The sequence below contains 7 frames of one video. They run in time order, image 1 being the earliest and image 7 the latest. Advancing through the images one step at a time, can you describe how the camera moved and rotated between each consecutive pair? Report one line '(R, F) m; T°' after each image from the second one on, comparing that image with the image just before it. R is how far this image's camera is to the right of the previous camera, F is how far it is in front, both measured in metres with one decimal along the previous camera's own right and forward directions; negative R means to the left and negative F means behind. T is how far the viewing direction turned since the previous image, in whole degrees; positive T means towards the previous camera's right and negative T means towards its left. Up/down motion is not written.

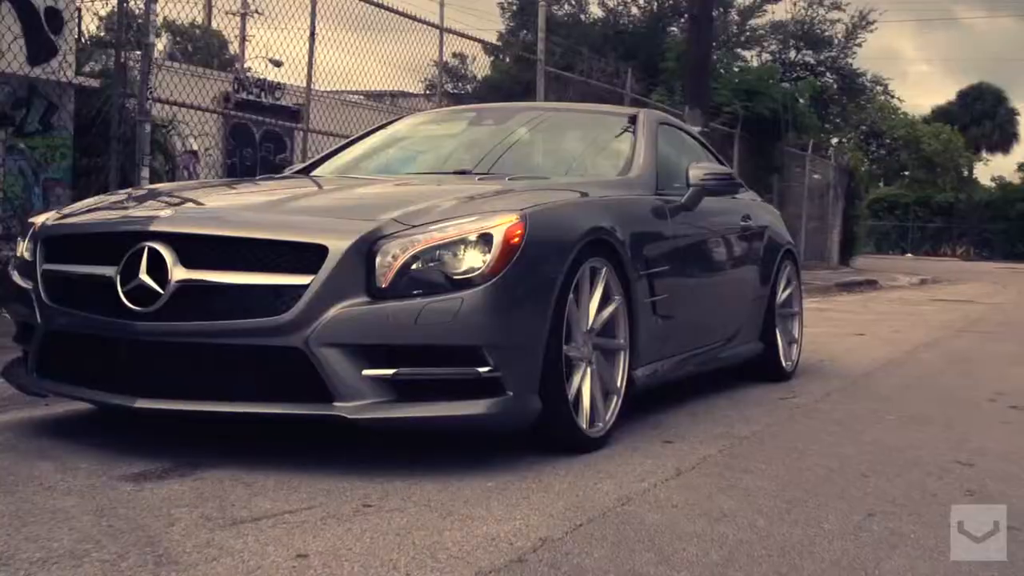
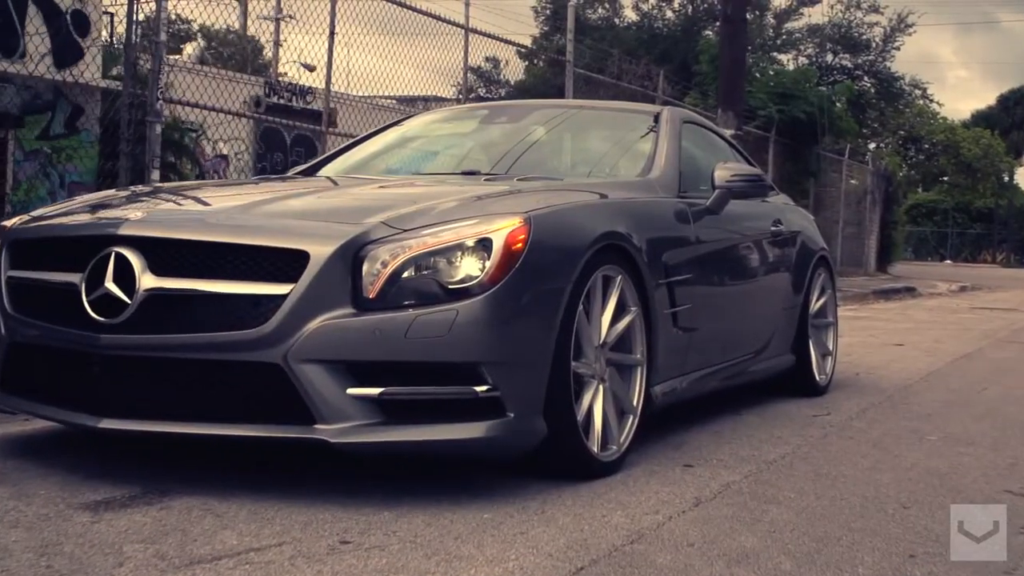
(+0.1, +0.4) m; -2°
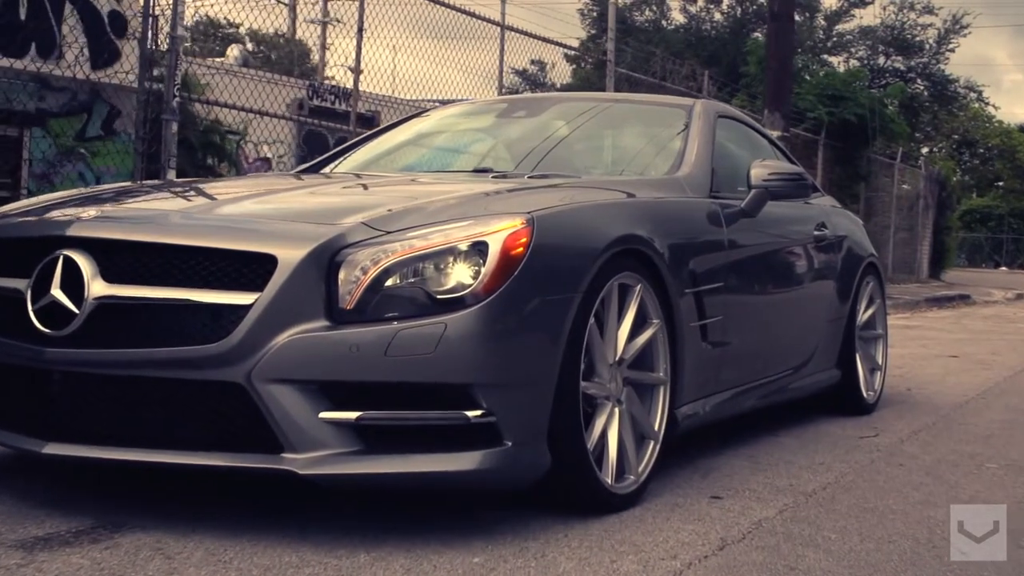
(+0.1, +0.5) m; -2°
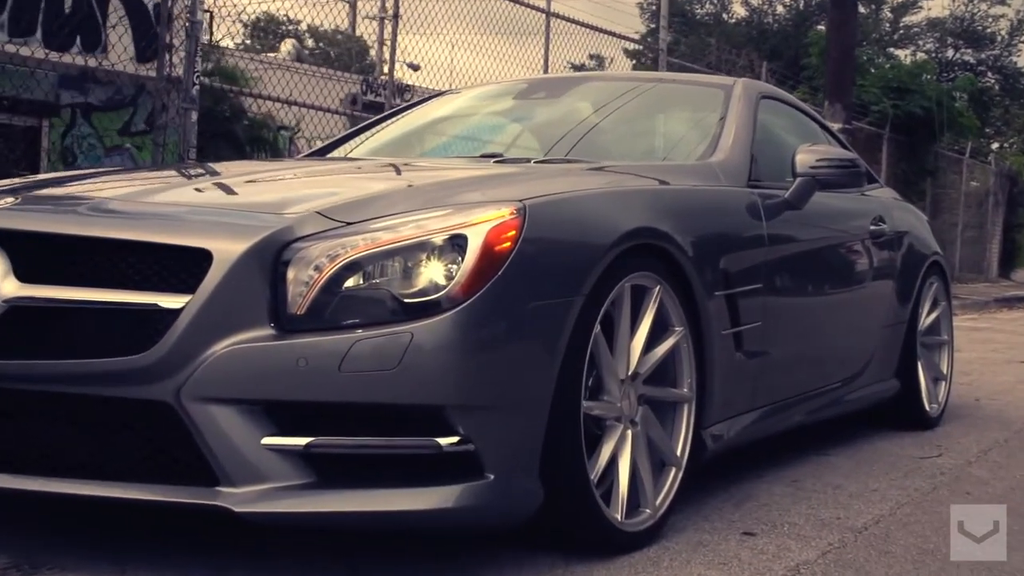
(+0.2, +0.5) m; -3°
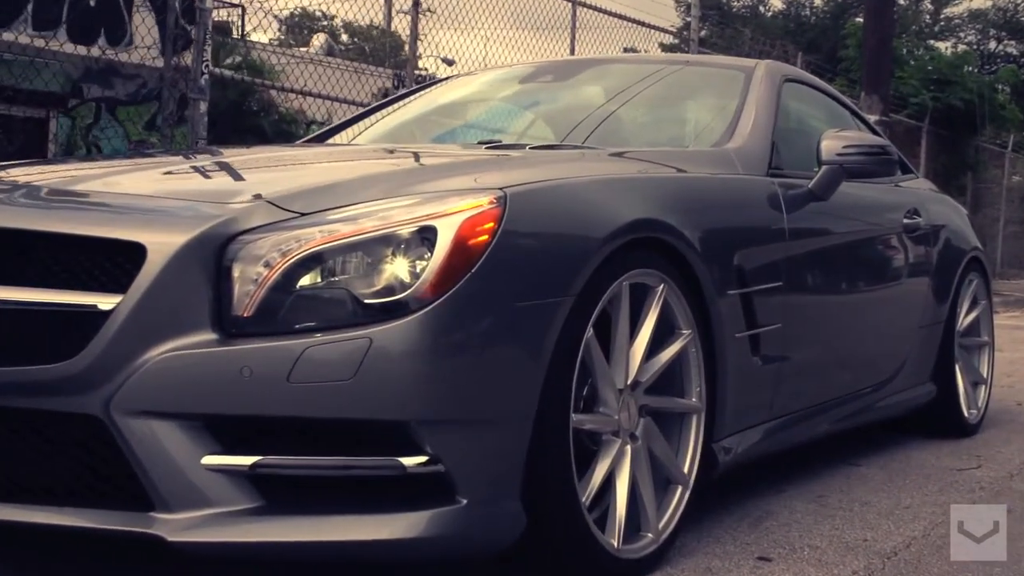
(+0.1, +0.3) m; -2°
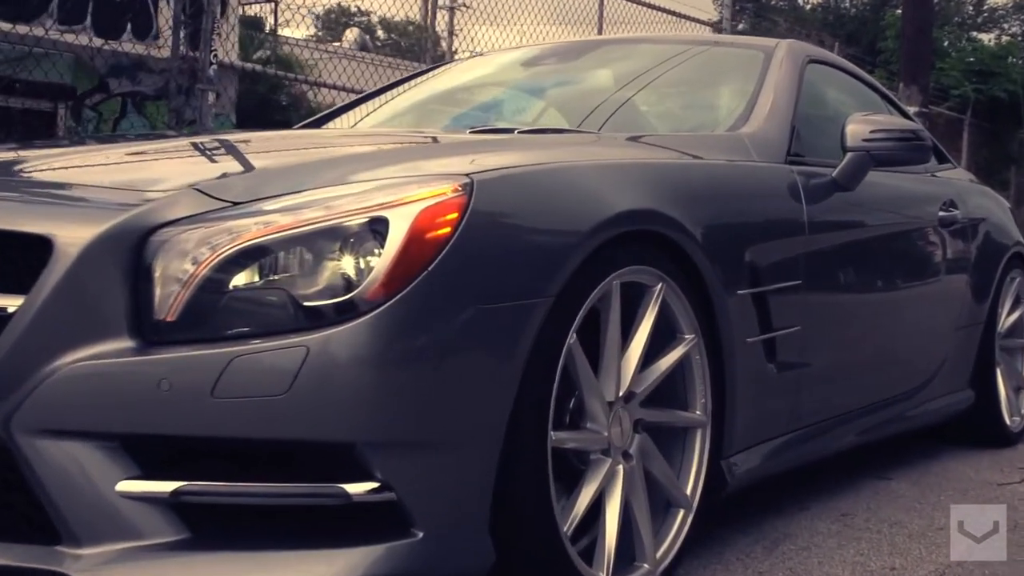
(+0.1, +0.3) m; -2°
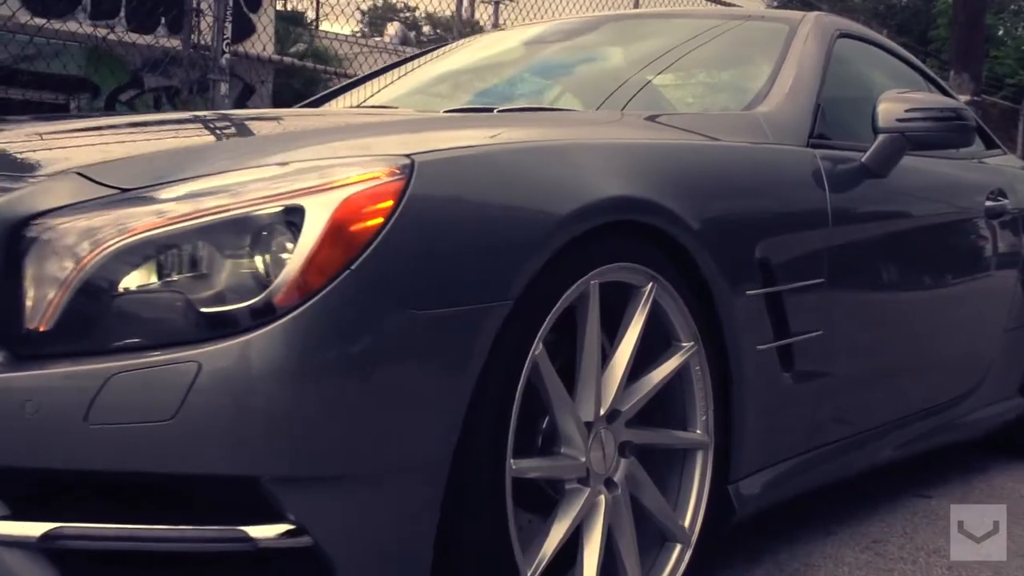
(+0.2, +0.4) m; -2°
